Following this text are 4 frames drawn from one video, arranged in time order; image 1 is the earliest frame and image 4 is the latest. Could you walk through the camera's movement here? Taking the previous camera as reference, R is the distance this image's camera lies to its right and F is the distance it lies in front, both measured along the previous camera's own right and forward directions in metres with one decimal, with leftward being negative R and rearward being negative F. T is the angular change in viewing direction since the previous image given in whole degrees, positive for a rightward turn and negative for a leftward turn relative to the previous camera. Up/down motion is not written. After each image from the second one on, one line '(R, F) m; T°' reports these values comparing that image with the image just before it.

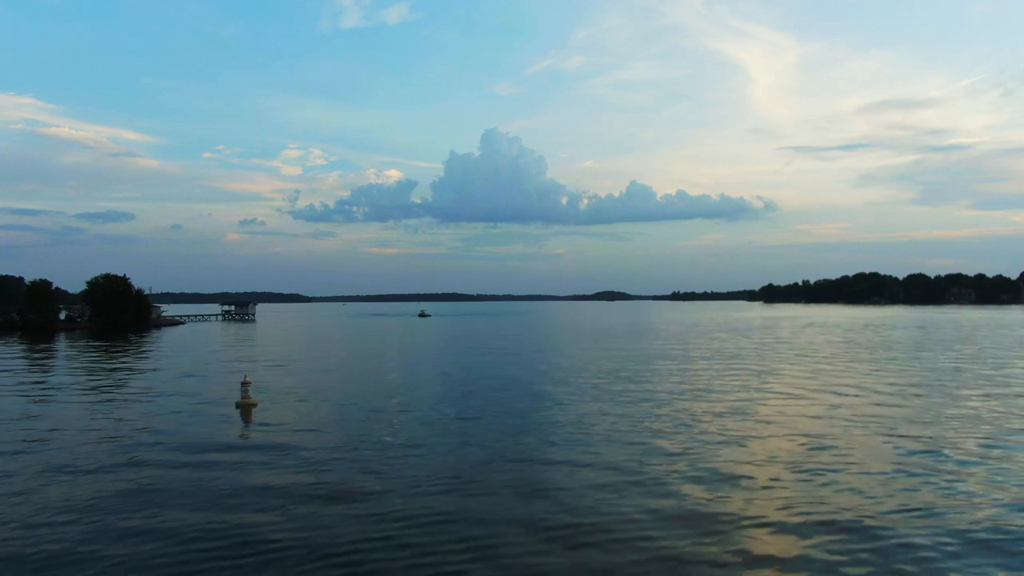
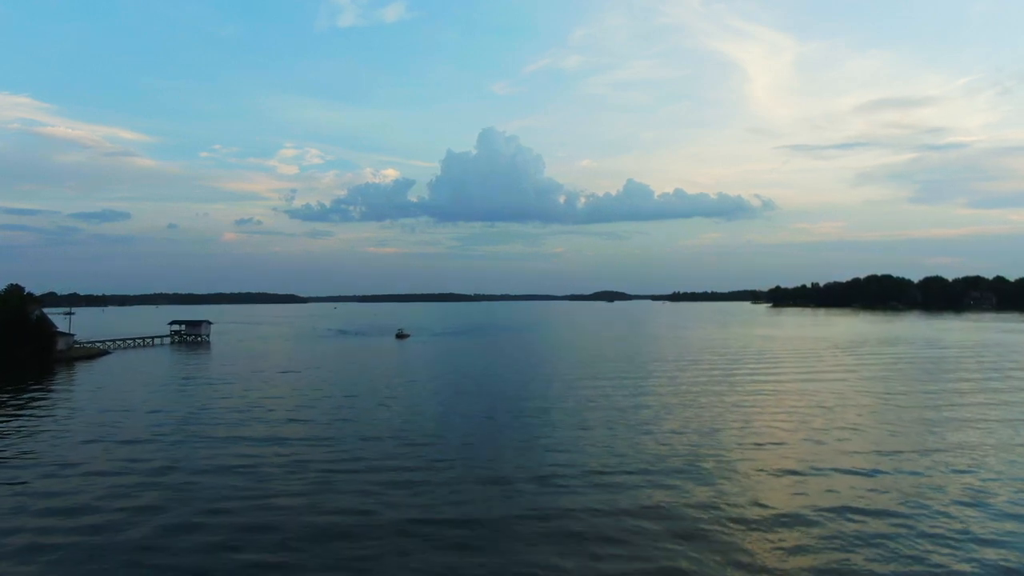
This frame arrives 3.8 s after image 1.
(+0.8, +5.9) m; 0°
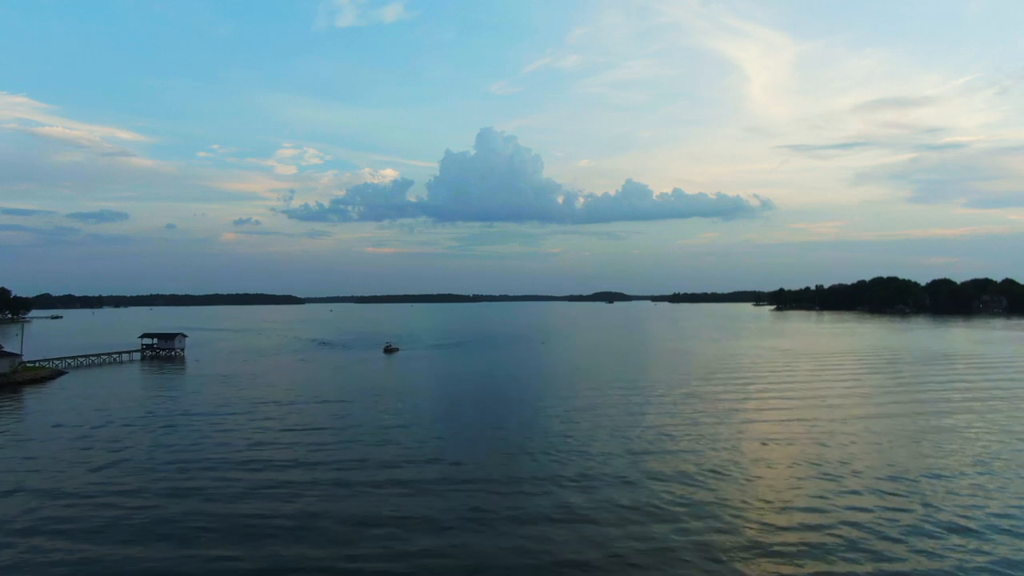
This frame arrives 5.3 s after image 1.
(0.0, +3.4) m; 0°
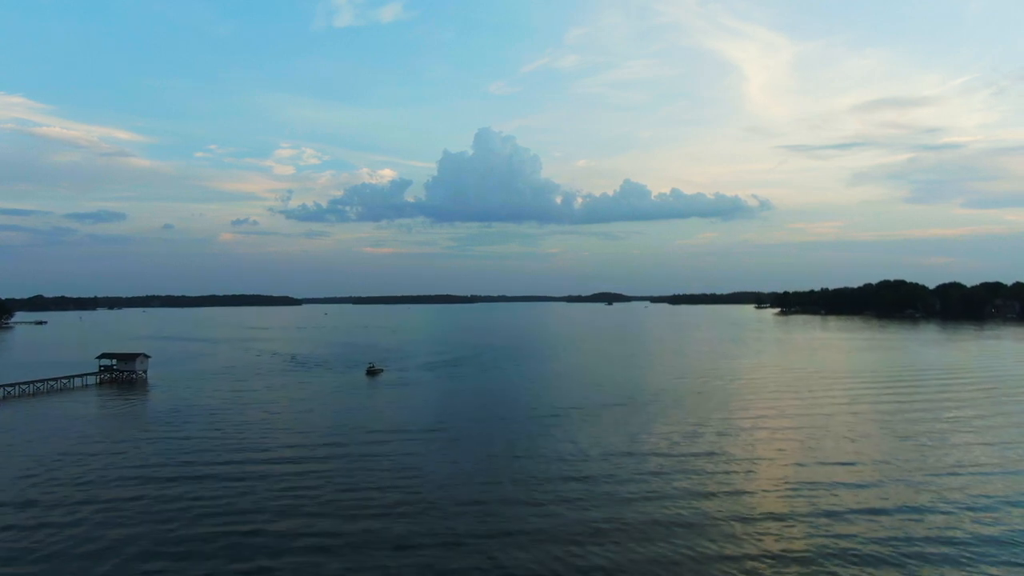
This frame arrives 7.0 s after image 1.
(+0.2, +3.8) m; 0°
